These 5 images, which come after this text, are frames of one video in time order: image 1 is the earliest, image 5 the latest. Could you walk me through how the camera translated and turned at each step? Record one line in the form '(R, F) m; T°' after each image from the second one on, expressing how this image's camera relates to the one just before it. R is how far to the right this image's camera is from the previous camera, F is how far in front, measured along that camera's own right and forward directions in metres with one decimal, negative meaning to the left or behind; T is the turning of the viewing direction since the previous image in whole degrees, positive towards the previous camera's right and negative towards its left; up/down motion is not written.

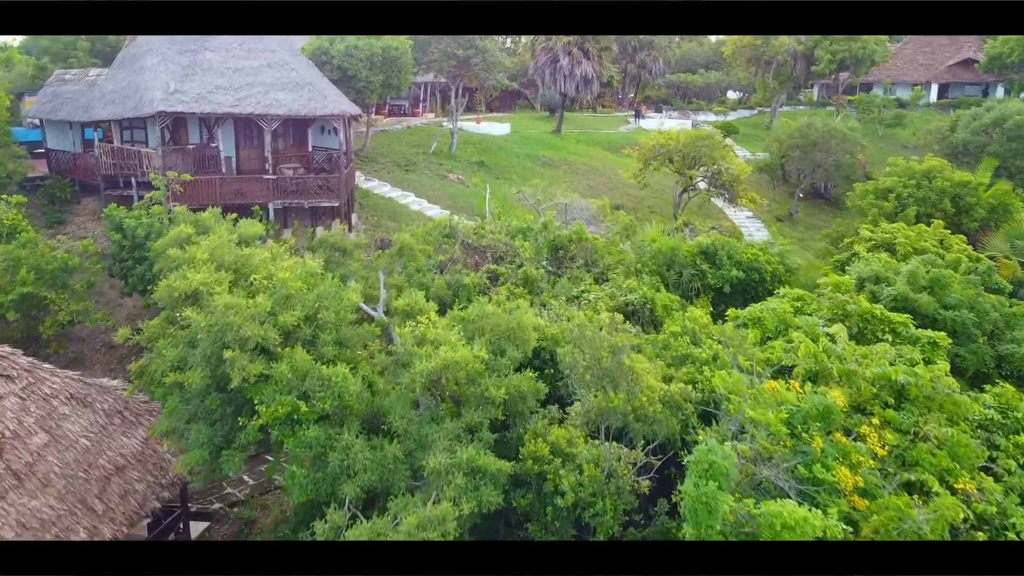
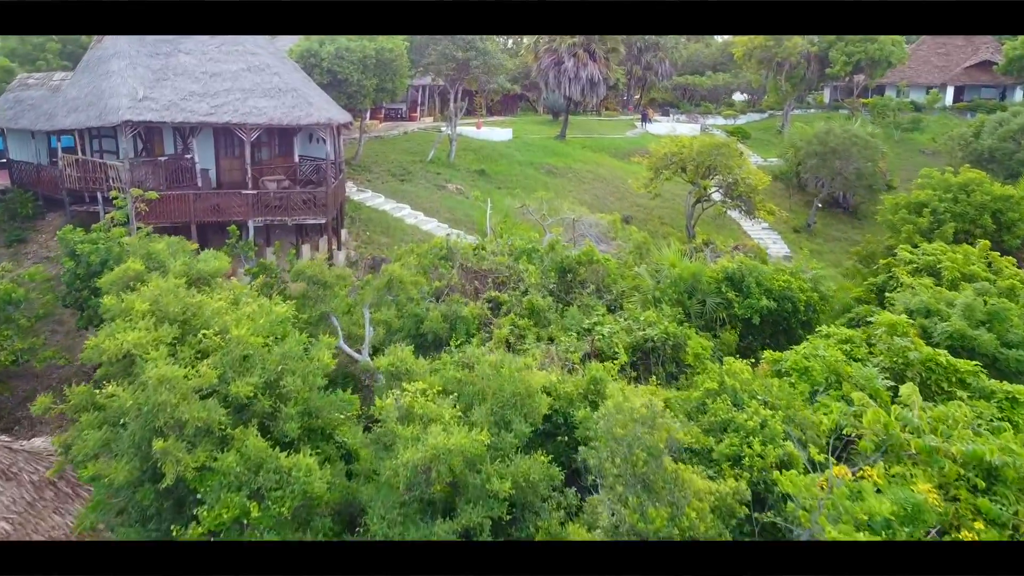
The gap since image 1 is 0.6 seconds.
(-0.1, +1.4) m; 0°
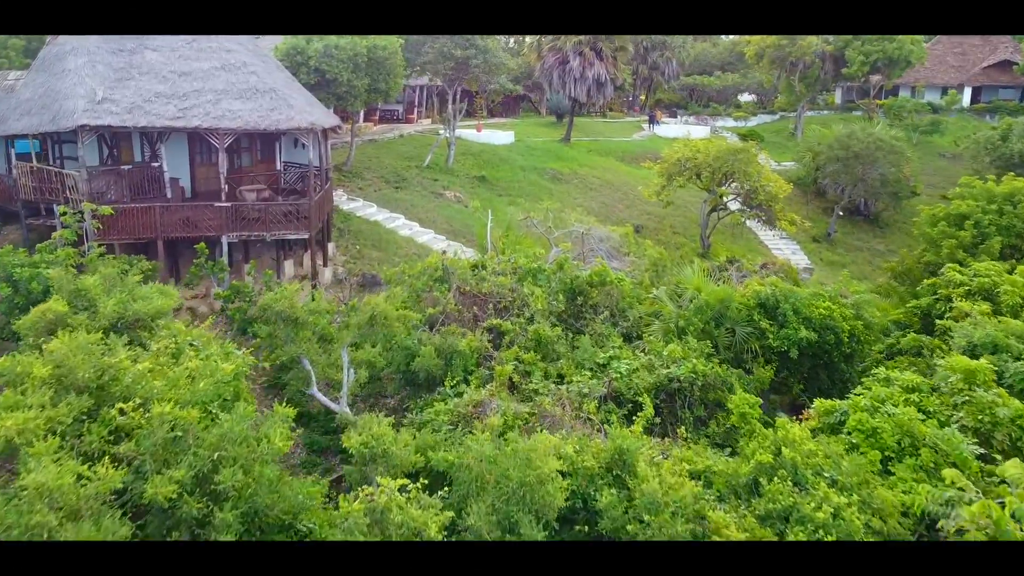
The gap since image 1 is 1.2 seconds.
(-0.1, +1.4) m; 0°
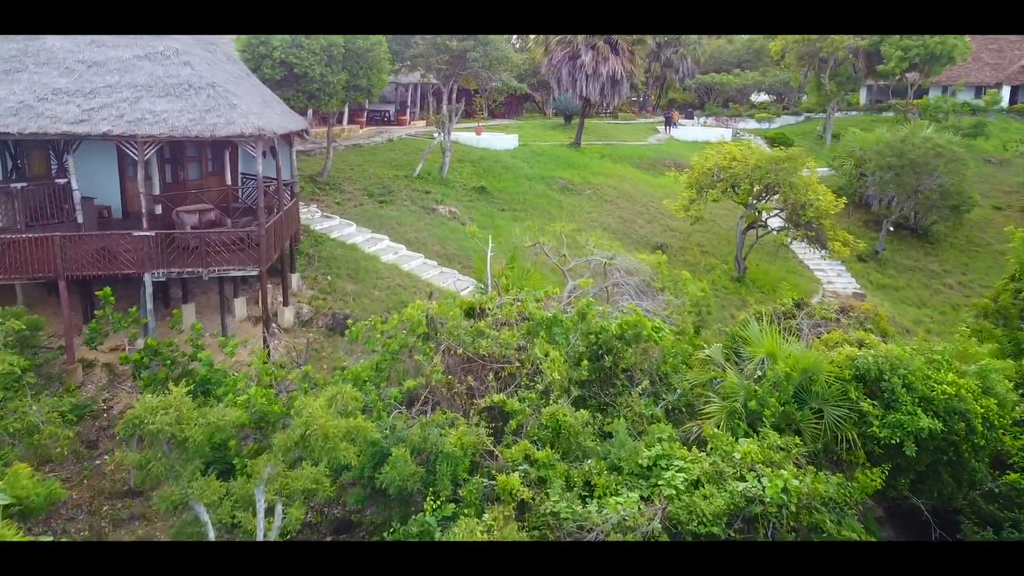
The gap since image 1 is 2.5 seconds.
(-0.1, +2.9) m; 0°
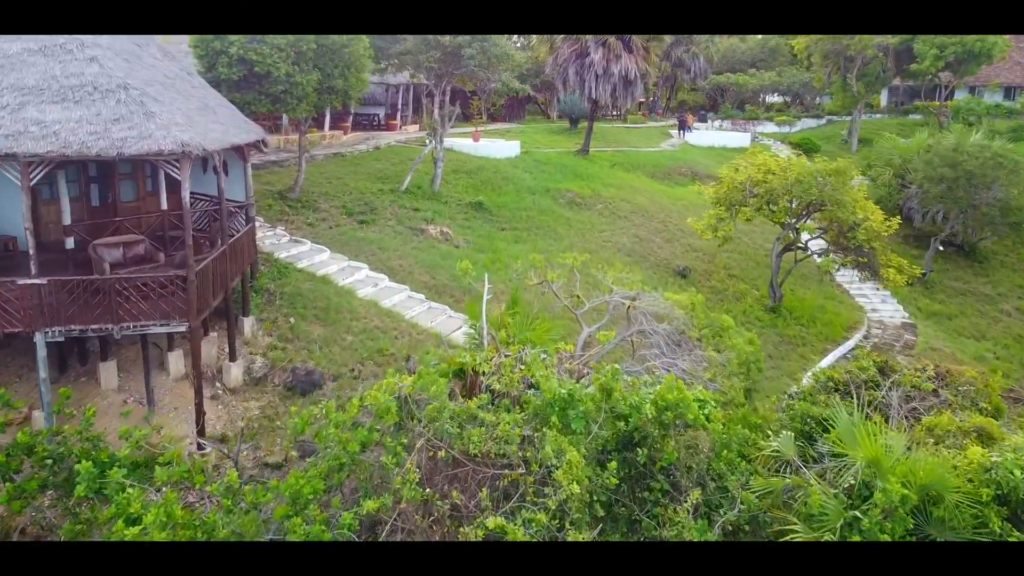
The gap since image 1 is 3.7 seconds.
(0.0, +2.3) m; 0°
